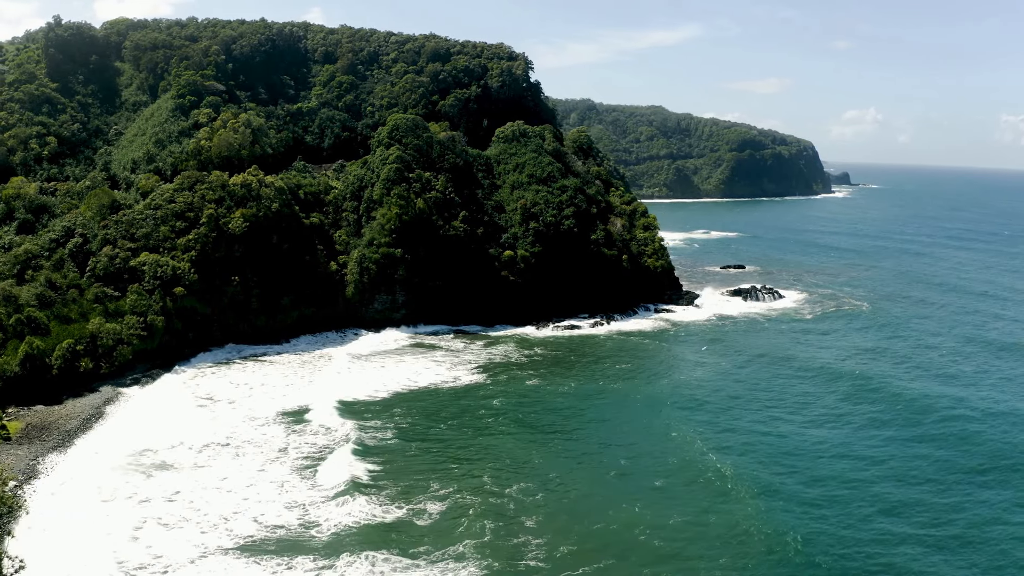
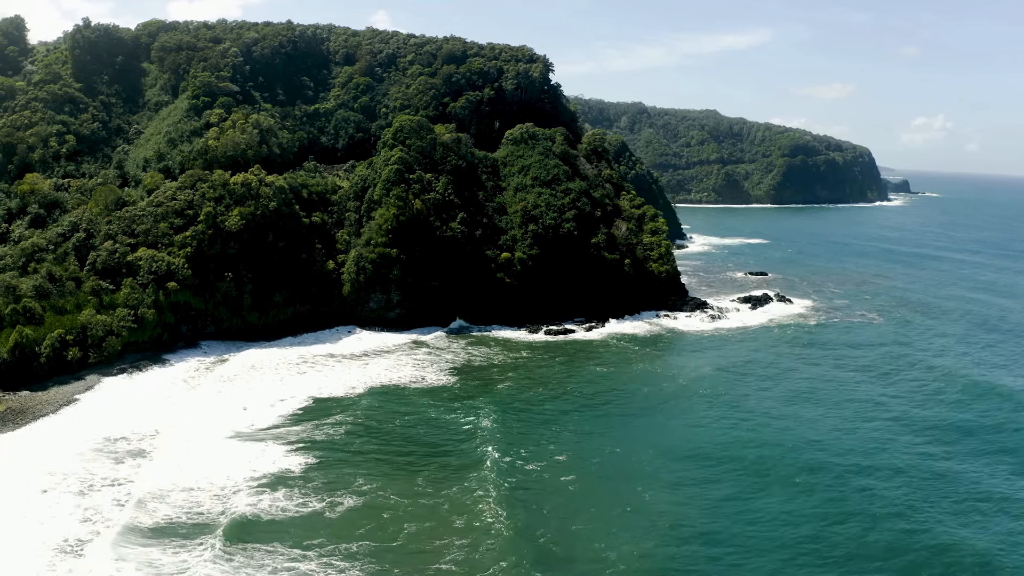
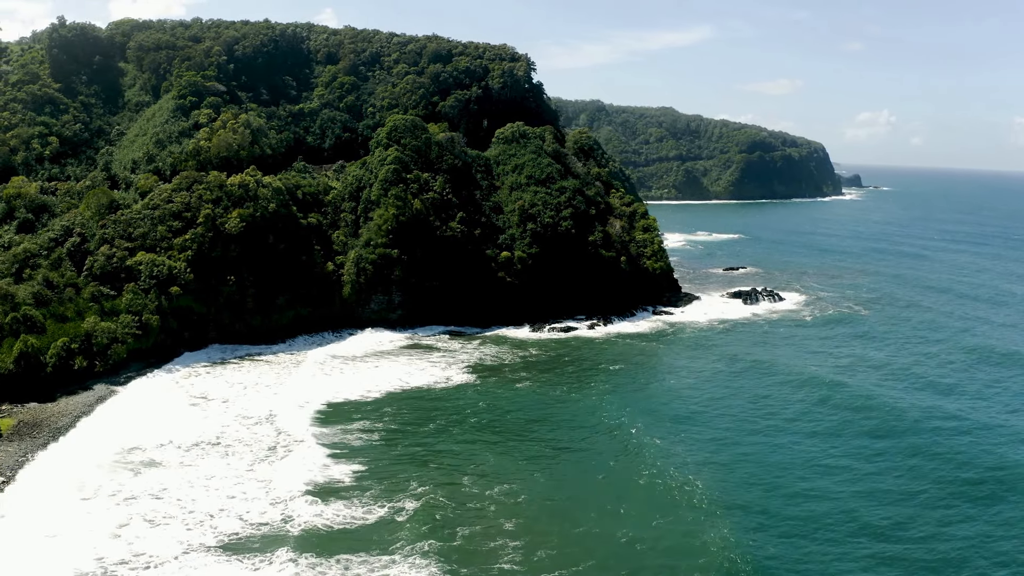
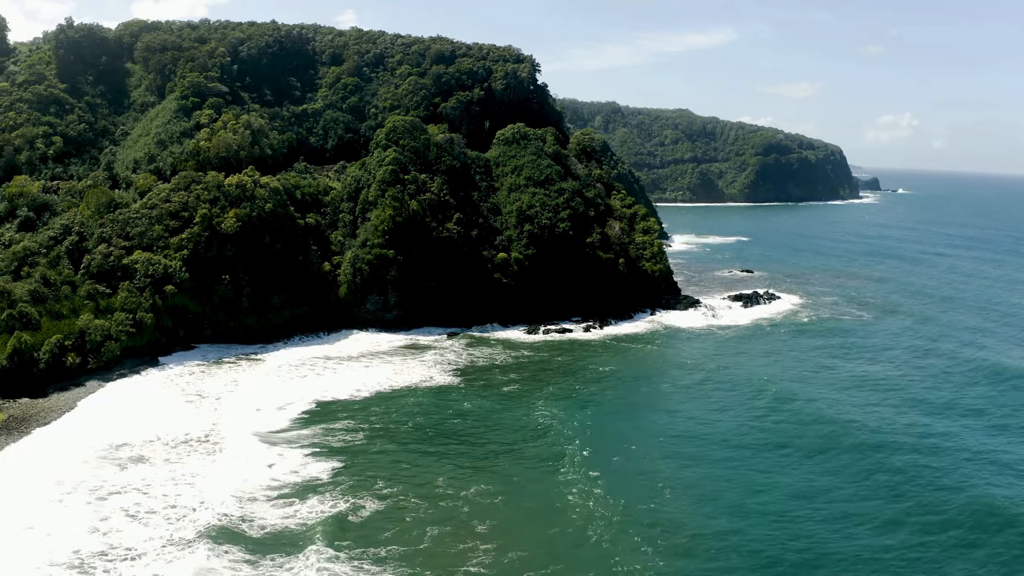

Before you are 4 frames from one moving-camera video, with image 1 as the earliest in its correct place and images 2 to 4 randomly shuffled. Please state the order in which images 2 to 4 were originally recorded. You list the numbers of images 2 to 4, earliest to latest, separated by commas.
3, 4, 2
